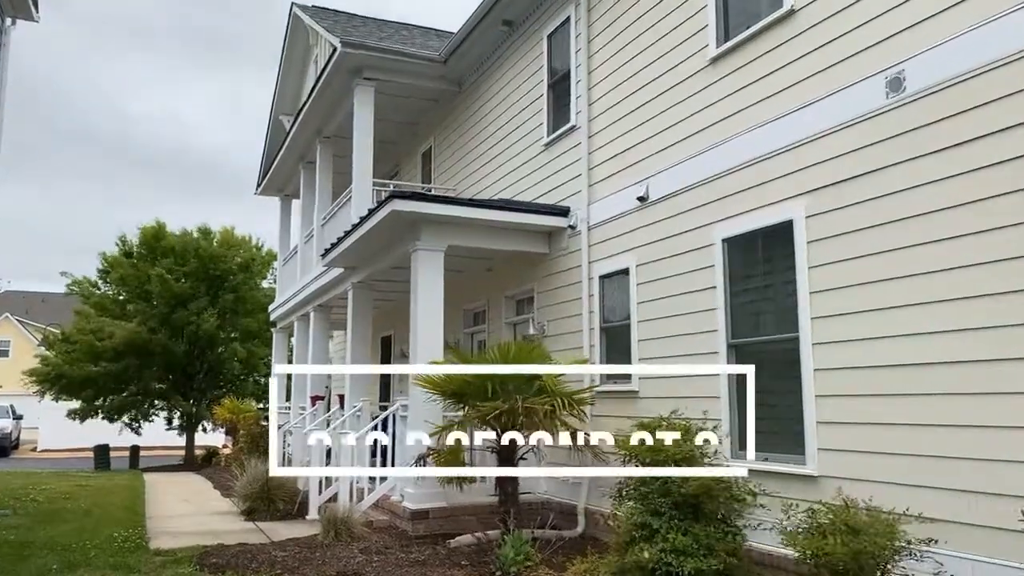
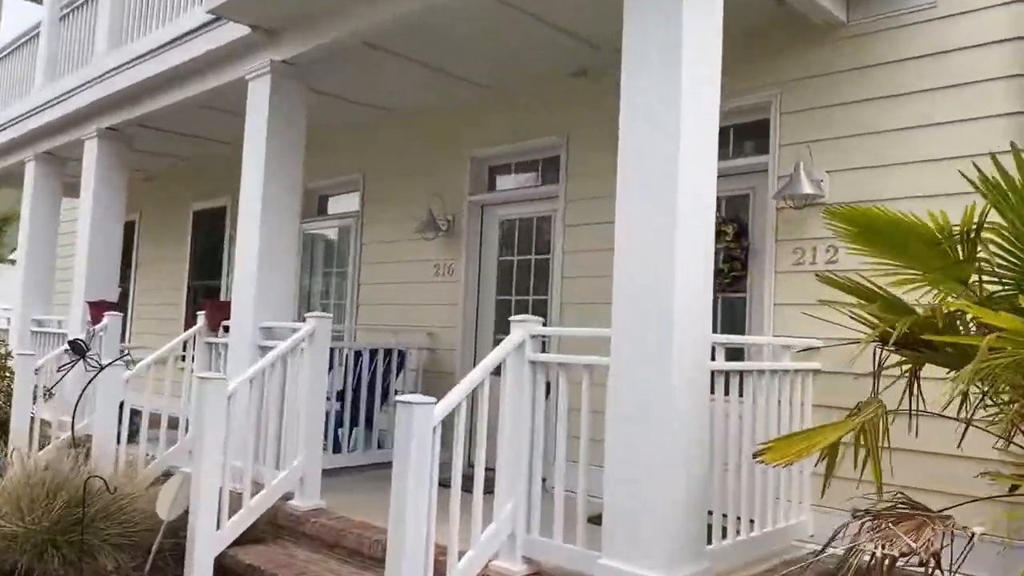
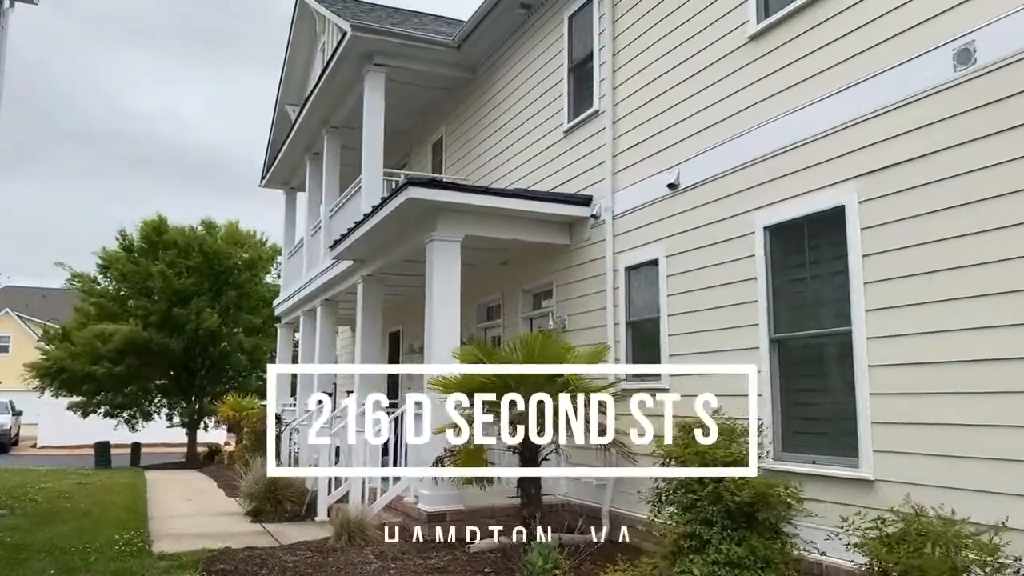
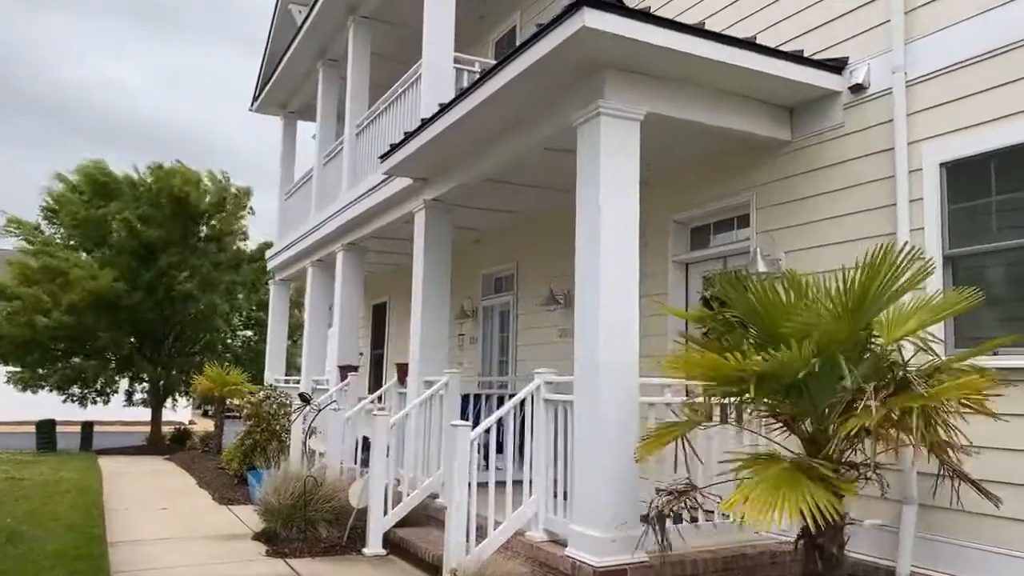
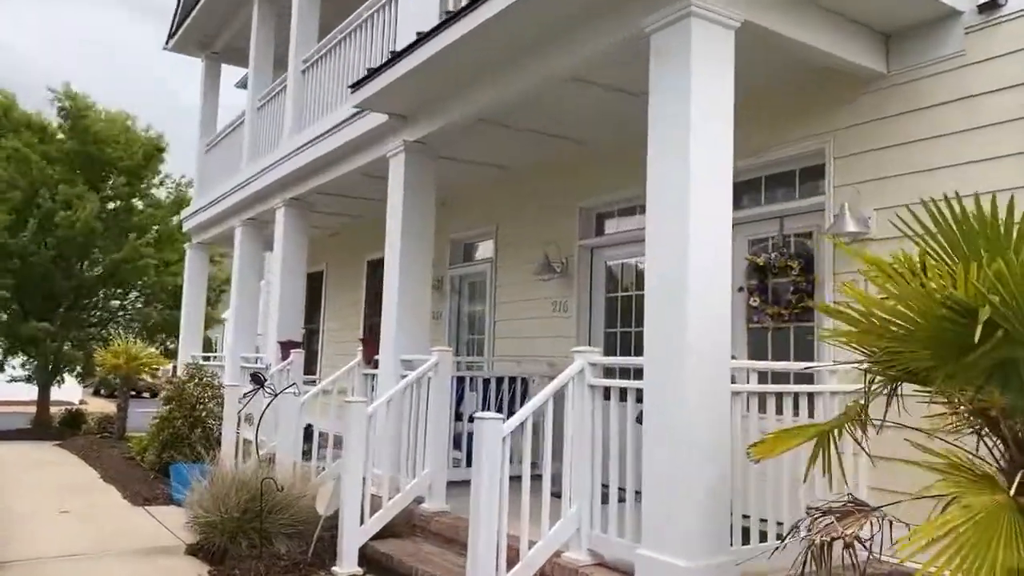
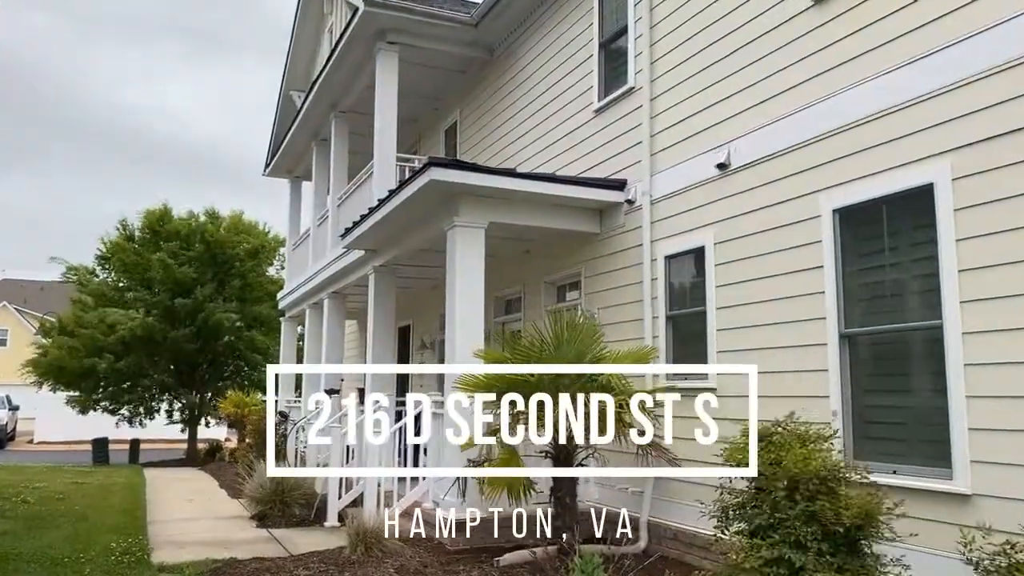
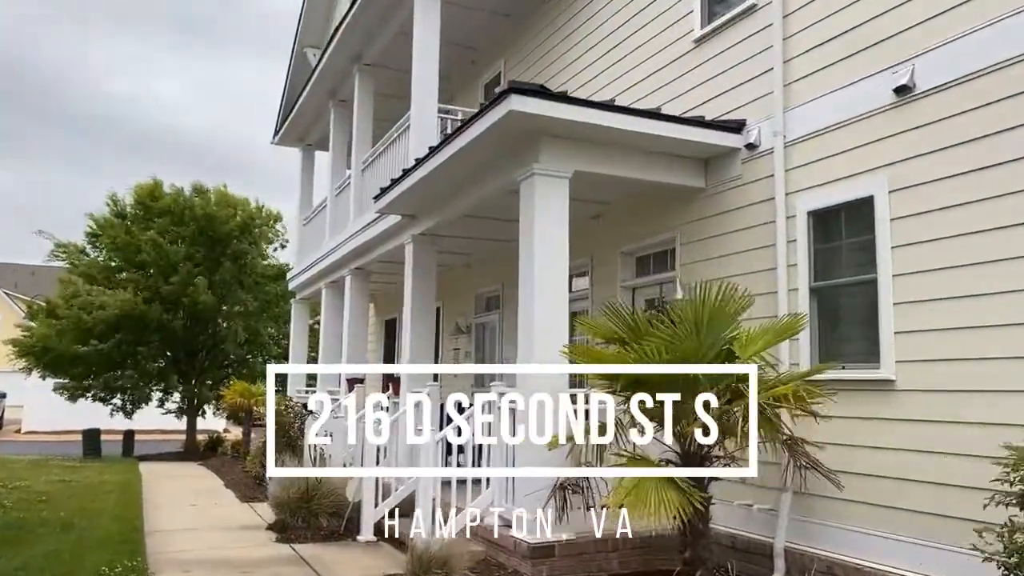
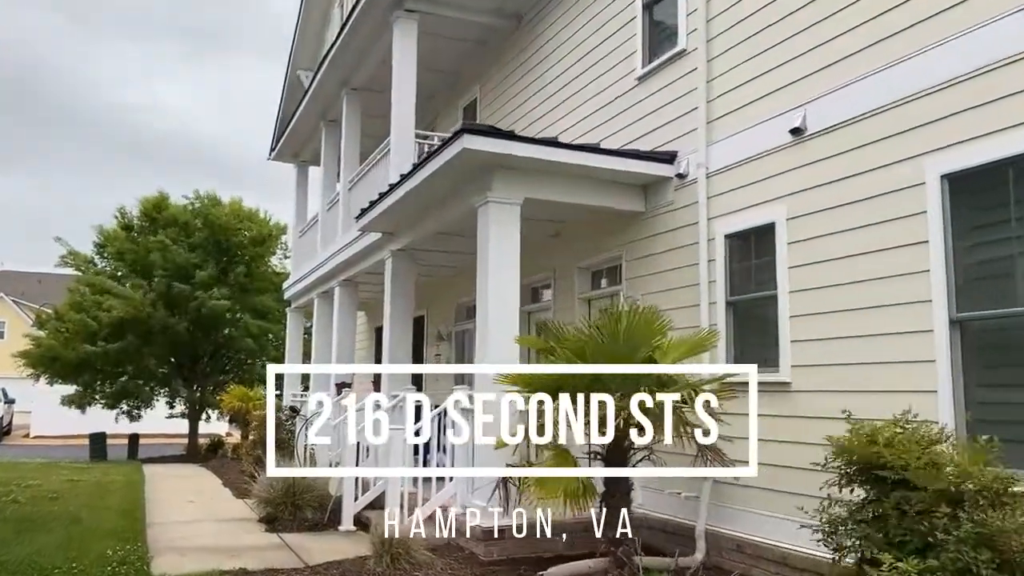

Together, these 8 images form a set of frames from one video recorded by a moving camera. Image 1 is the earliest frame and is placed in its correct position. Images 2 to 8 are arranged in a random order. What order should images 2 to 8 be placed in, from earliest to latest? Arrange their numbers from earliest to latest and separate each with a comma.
3, 6, 8, 7, 4, 5, 2
